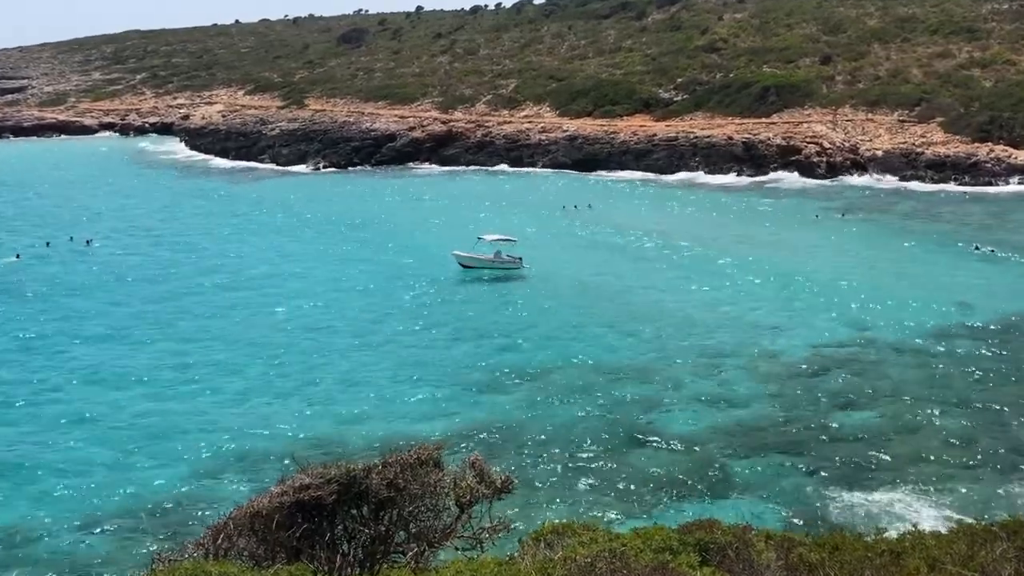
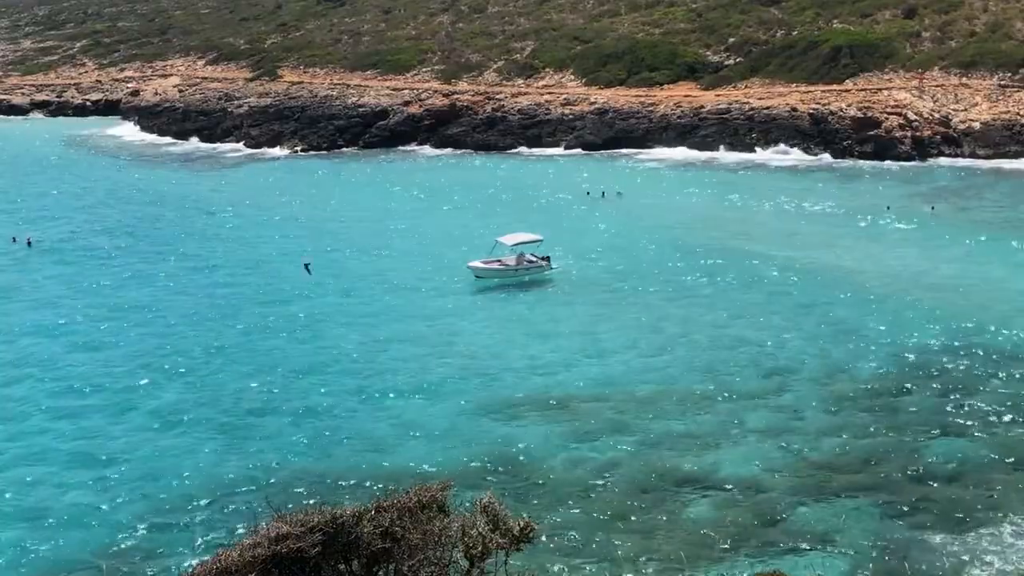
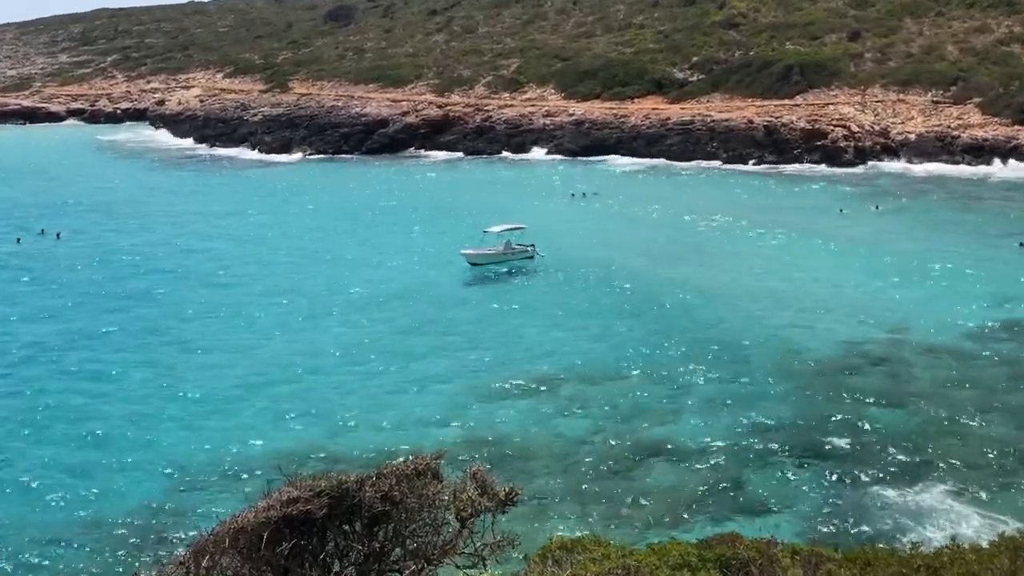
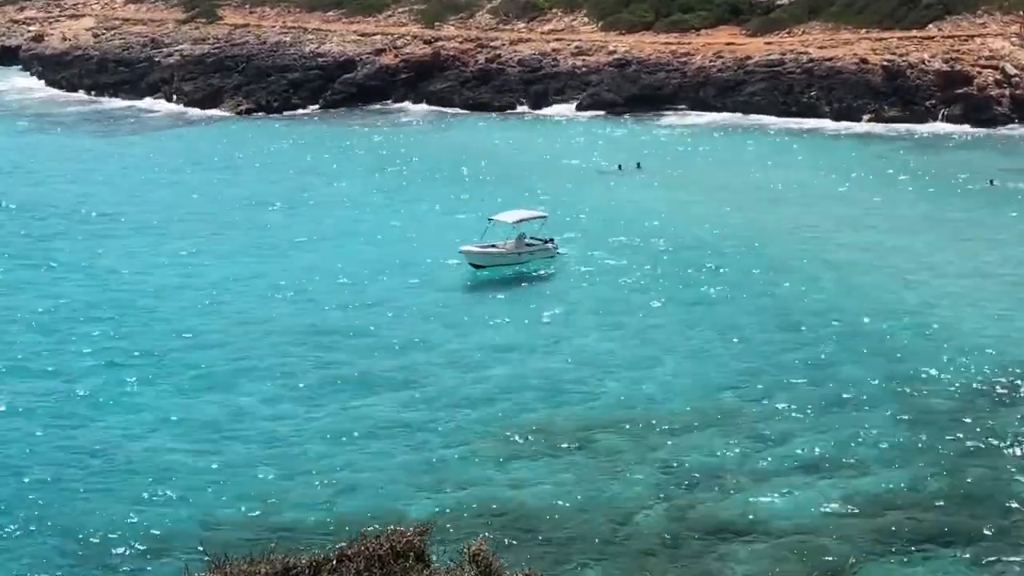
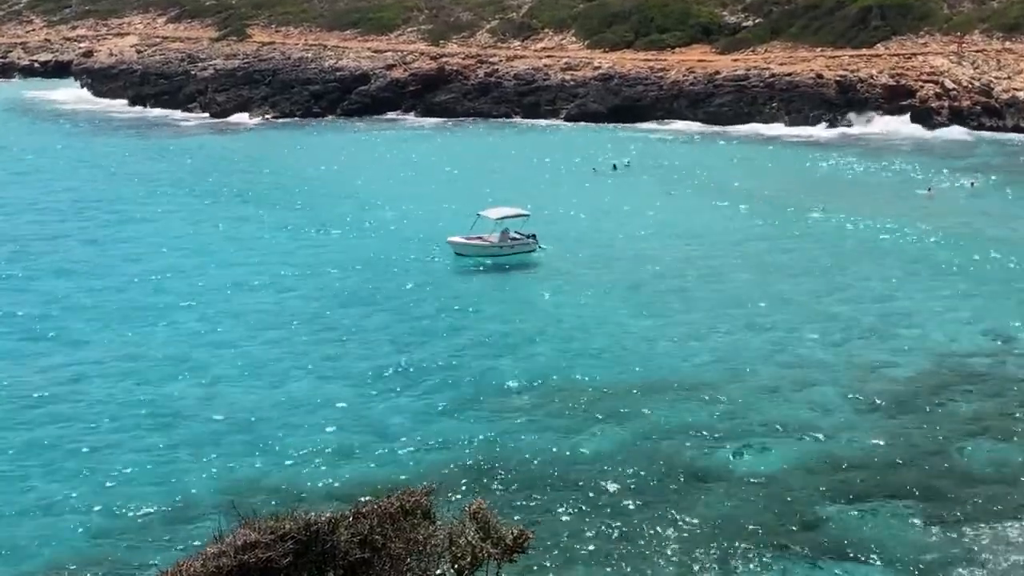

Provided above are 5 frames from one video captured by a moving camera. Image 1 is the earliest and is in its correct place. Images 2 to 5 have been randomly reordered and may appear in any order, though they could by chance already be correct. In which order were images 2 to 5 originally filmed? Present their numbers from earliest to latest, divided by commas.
3, 2, 5, 4
